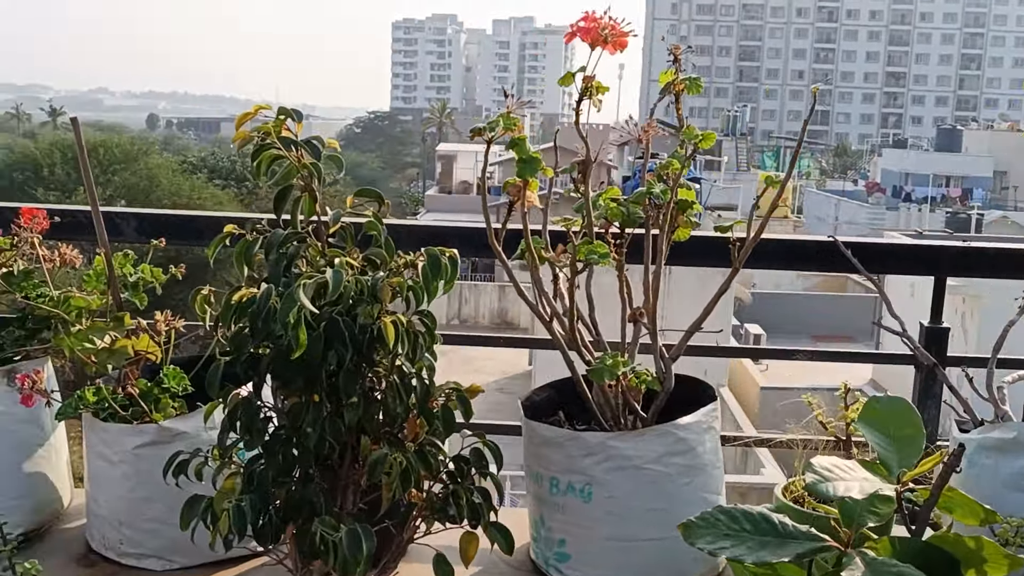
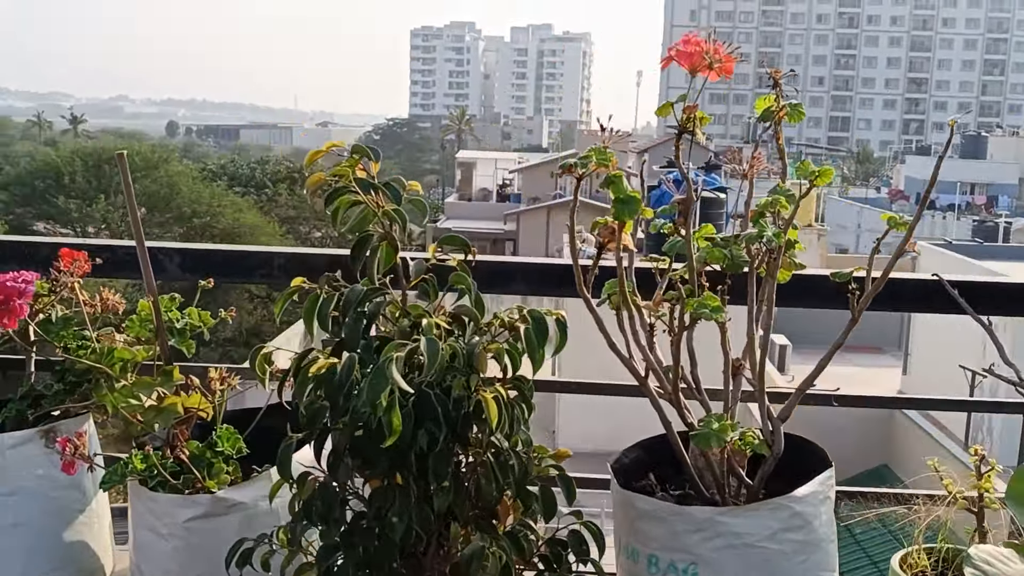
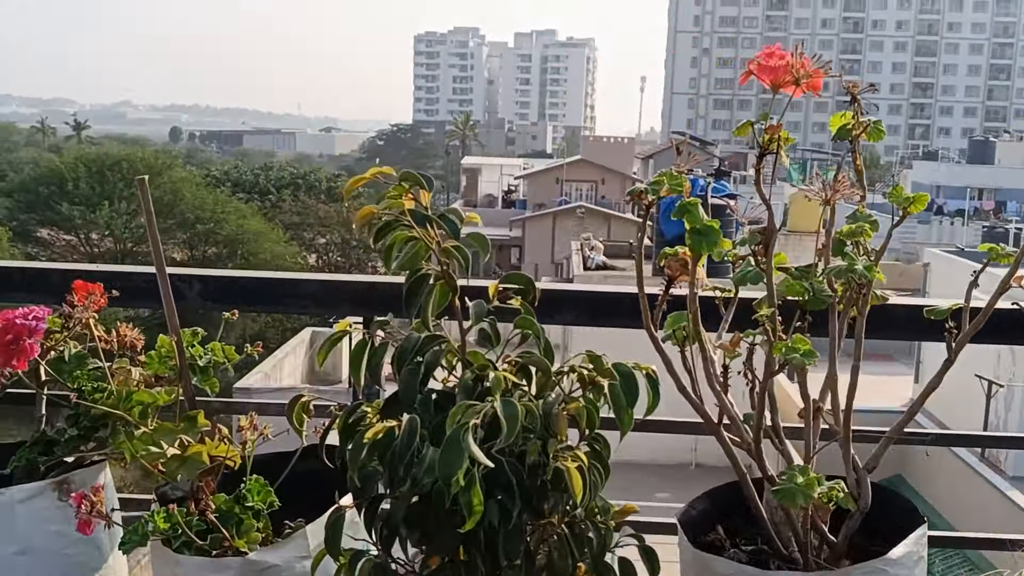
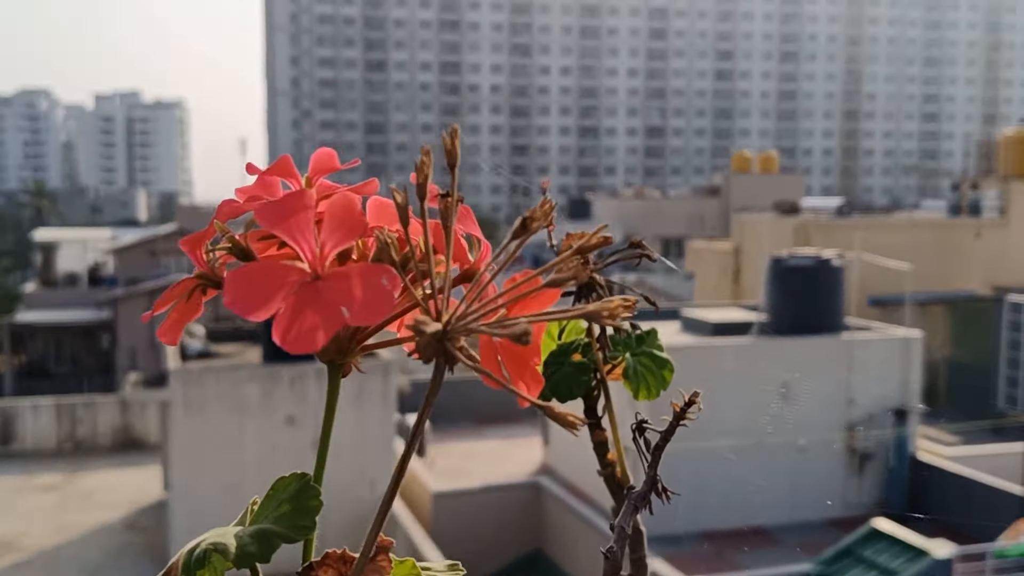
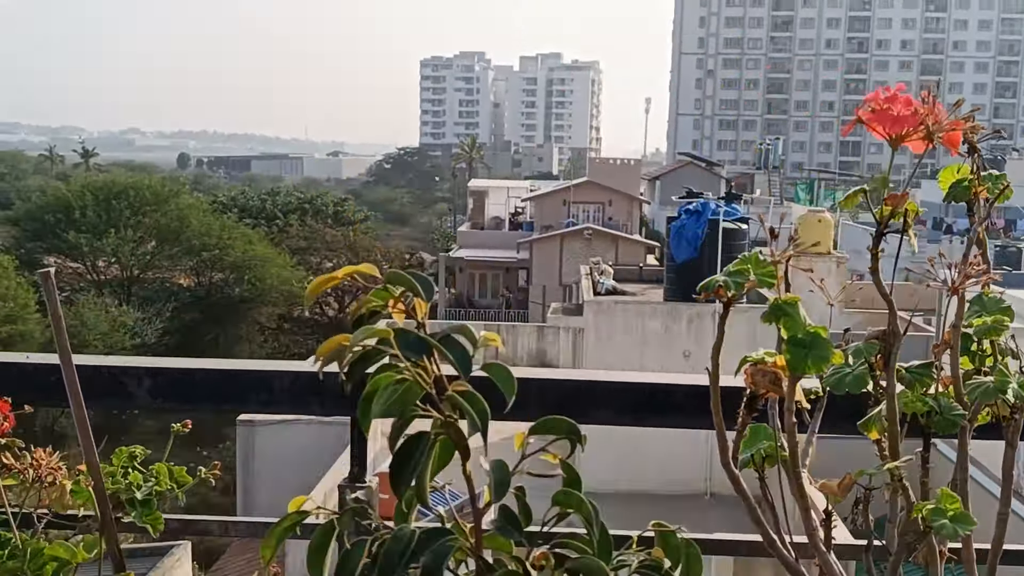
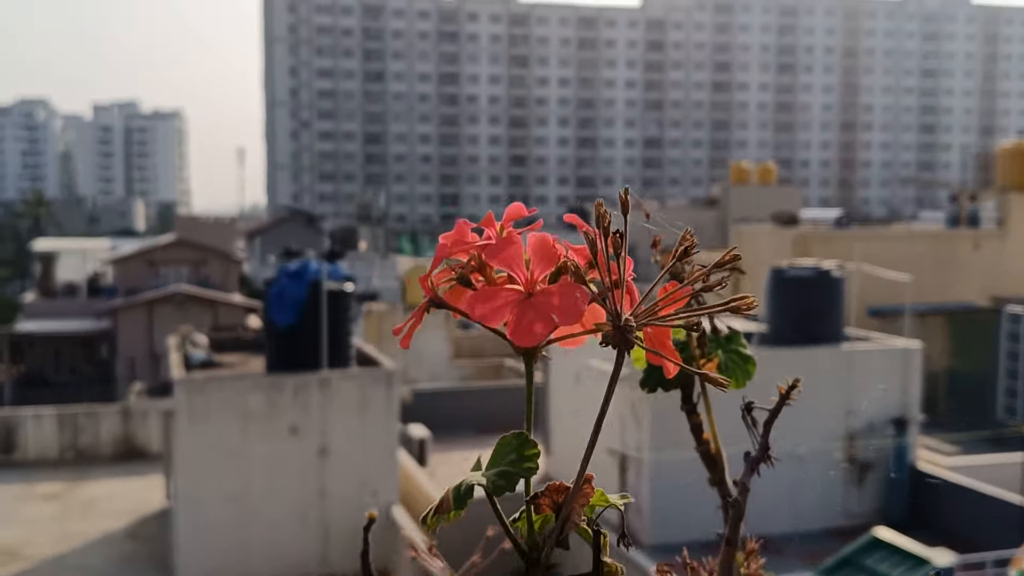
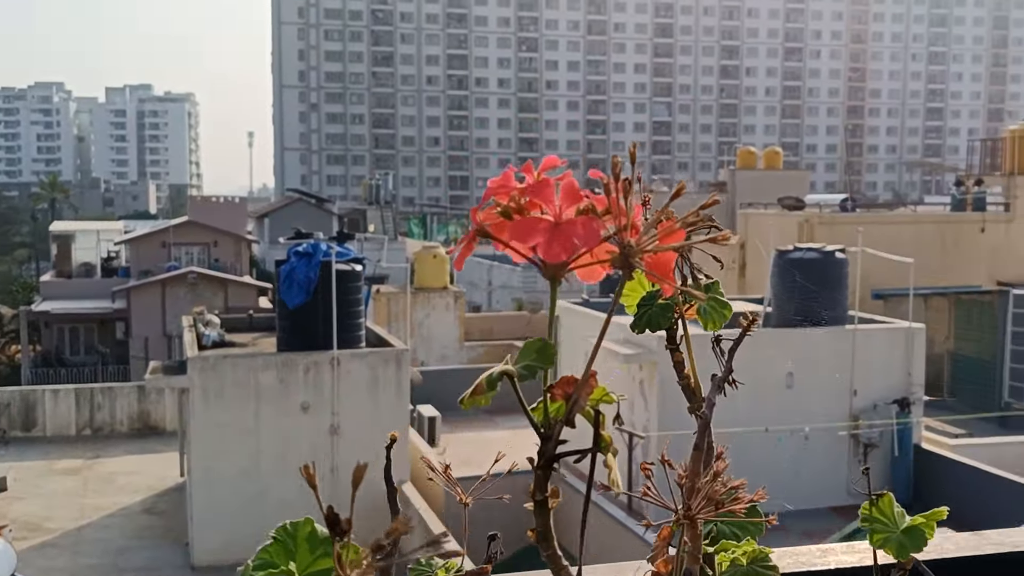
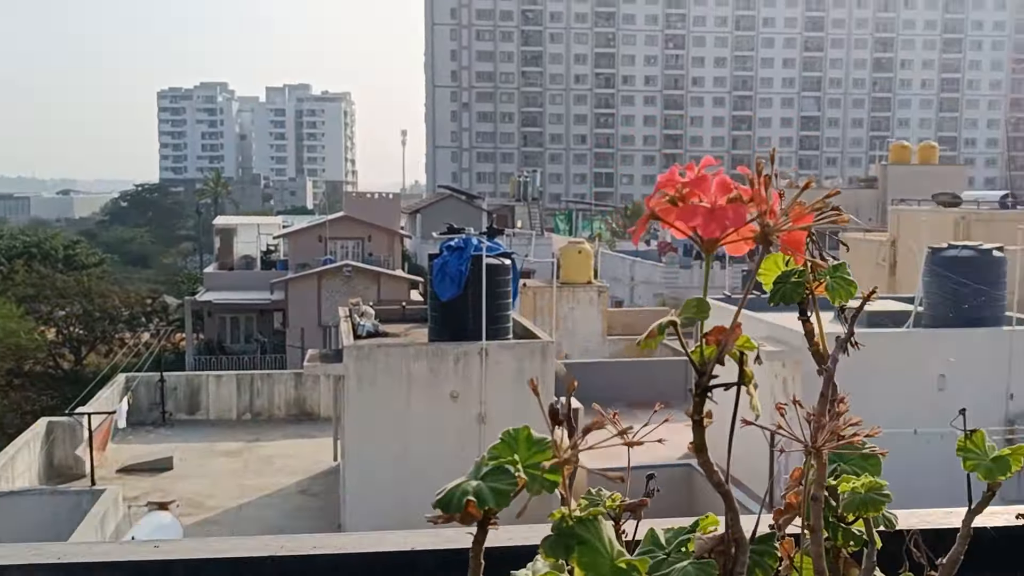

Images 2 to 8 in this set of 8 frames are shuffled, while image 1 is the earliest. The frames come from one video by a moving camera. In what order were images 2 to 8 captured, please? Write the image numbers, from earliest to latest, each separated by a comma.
2, 3, 5, 8, 7, 4, 6
